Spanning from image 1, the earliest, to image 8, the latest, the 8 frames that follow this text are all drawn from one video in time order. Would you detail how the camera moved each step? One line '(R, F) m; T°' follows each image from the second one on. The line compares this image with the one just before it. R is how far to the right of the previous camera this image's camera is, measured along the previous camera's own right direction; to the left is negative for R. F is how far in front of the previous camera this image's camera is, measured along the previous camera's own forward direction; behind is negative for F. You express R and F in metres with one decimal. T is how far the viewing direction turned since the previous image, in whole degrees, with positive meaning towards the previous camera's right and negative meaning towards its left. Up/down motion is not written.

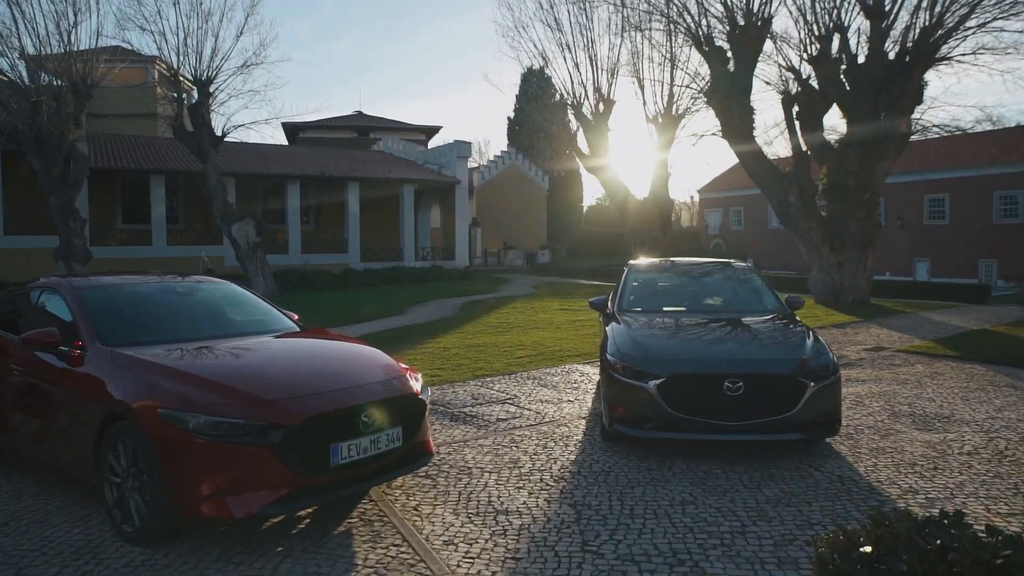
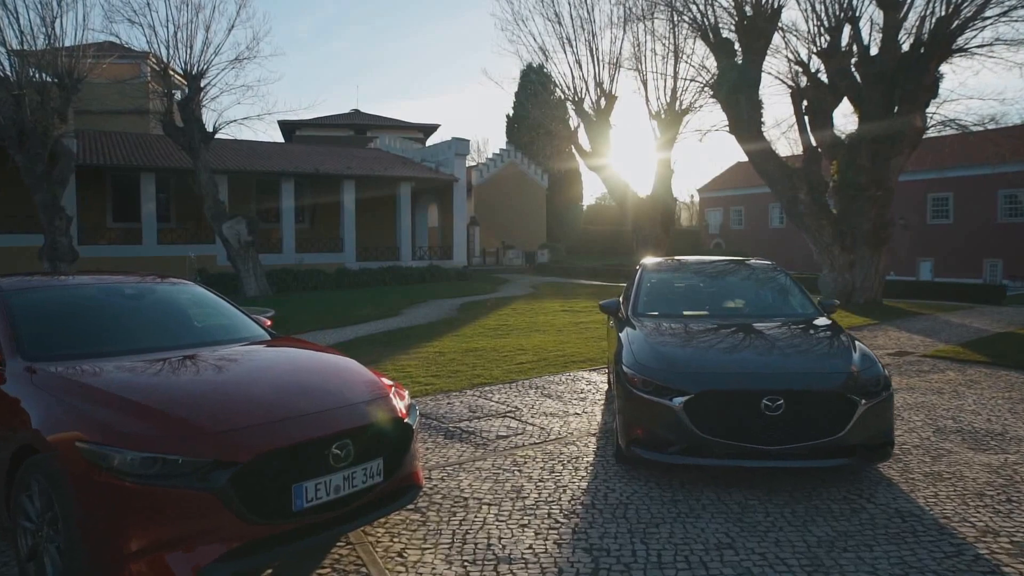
(0.0, +0.7) m; 0°
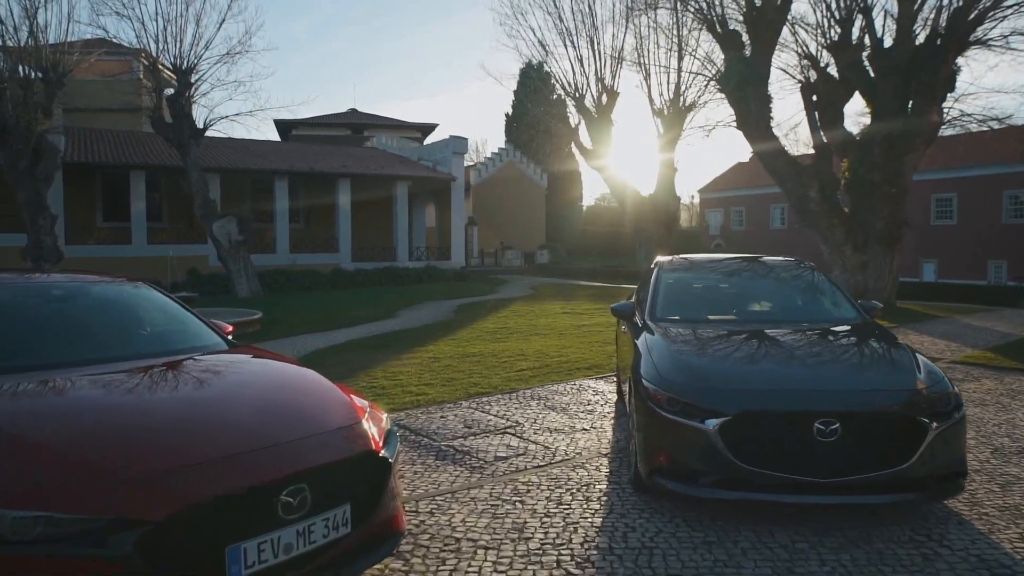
(0.0, +0.7) m; 0°
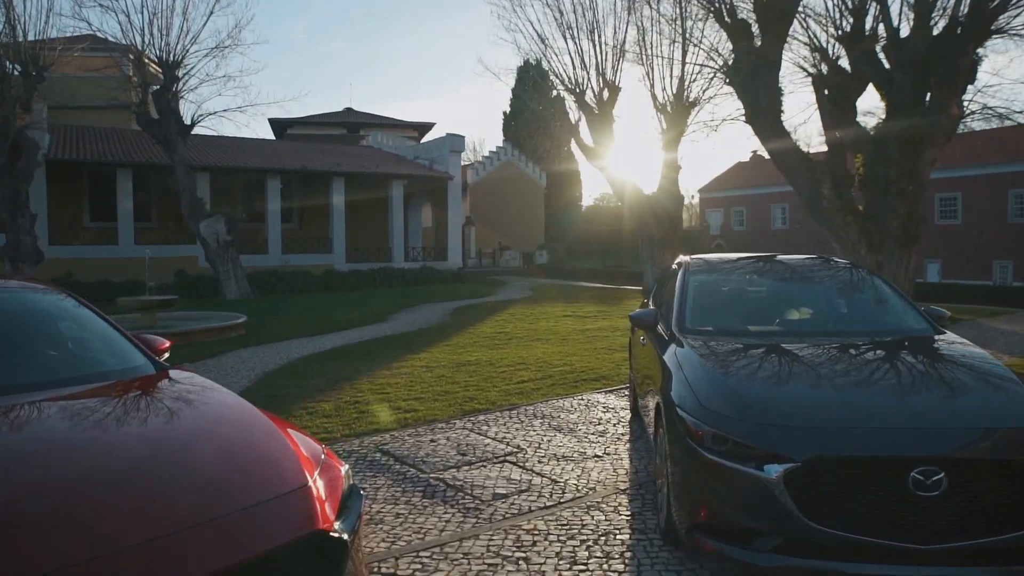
(0.0, +0.9) m; 0°
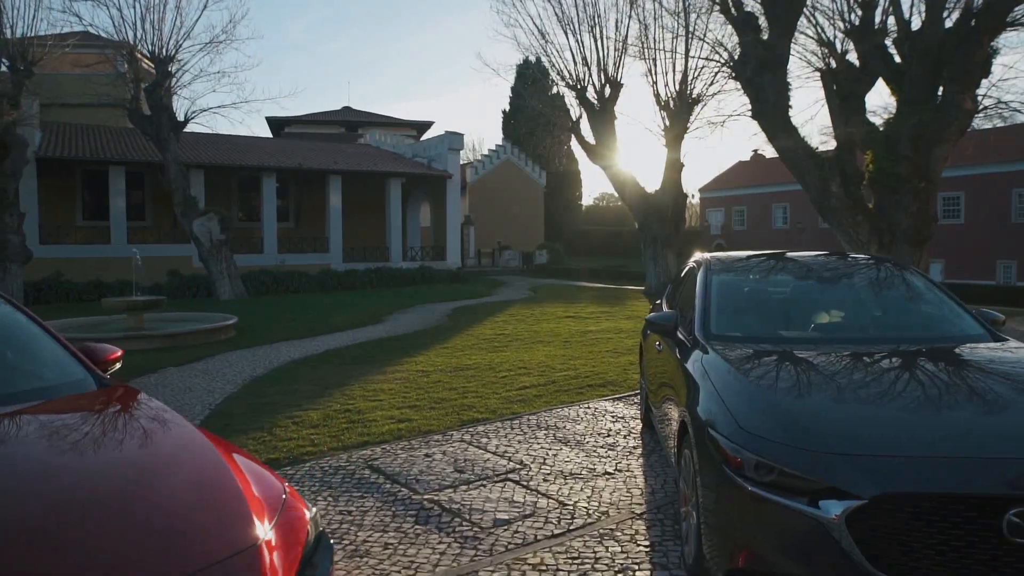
(0.0, +0.5) m; 0°
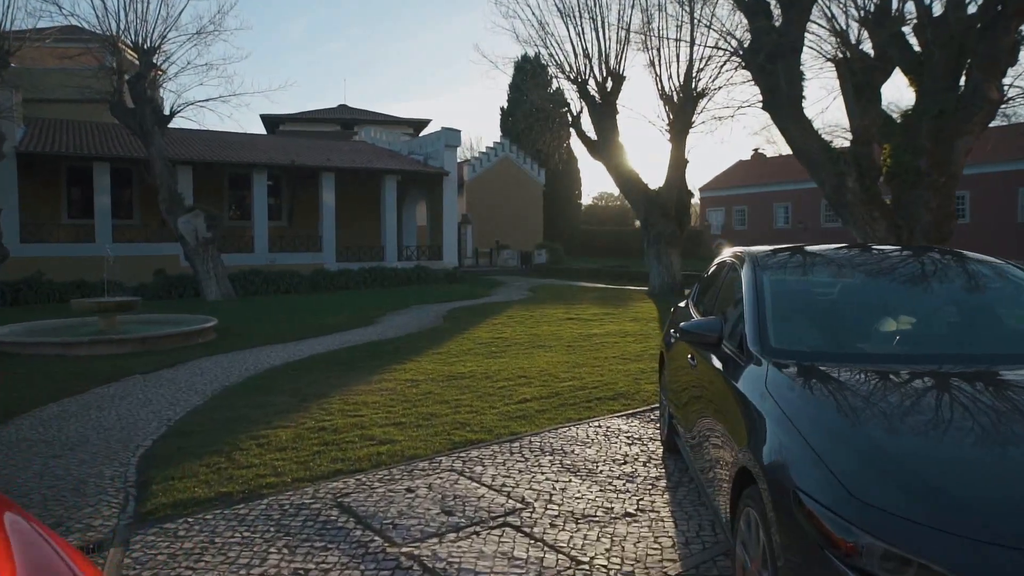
(0.0, +0.9) m; 0°
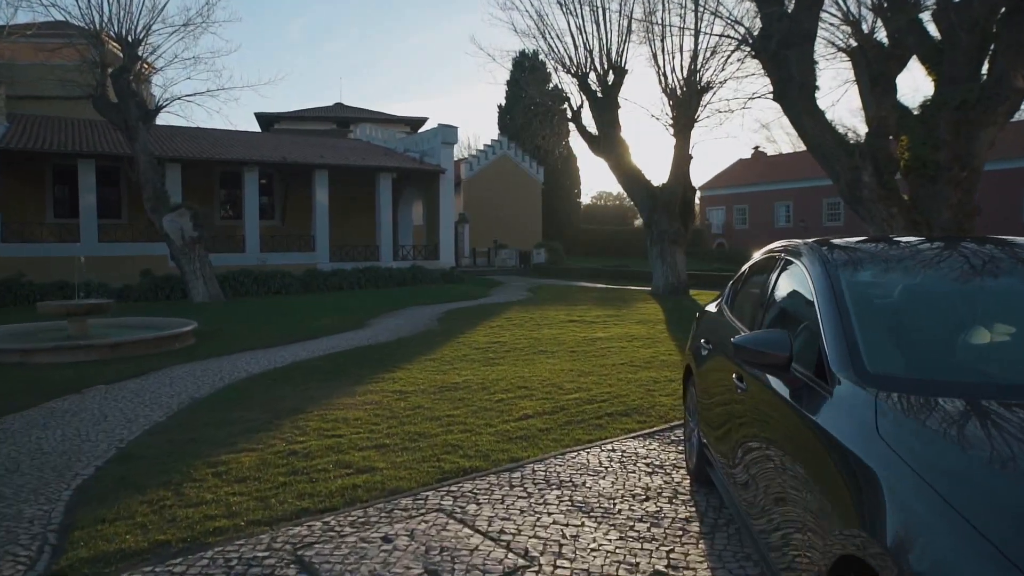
(0.0, +0.8) m; 0°
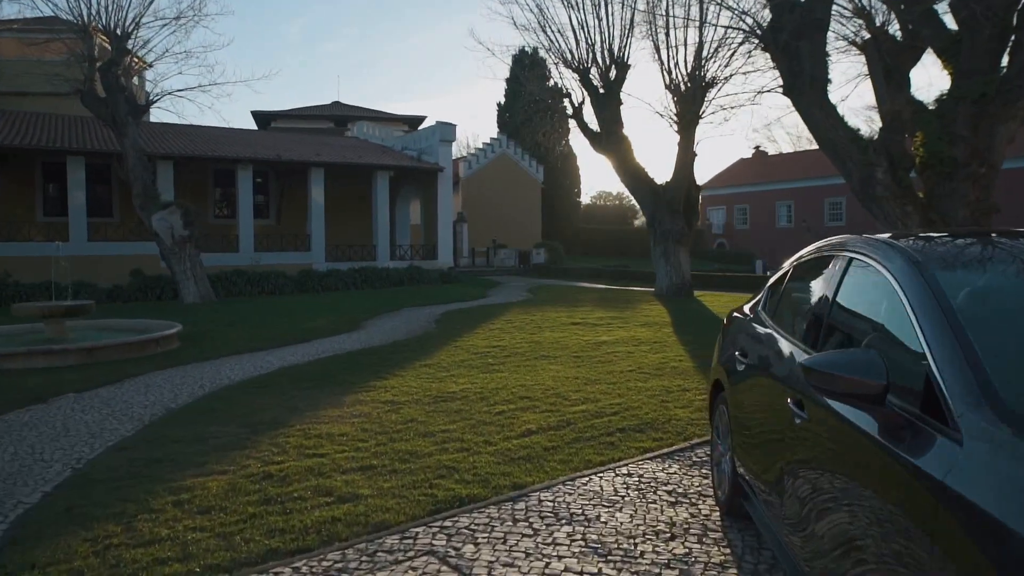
(0.0, +0.6) m; 0°
